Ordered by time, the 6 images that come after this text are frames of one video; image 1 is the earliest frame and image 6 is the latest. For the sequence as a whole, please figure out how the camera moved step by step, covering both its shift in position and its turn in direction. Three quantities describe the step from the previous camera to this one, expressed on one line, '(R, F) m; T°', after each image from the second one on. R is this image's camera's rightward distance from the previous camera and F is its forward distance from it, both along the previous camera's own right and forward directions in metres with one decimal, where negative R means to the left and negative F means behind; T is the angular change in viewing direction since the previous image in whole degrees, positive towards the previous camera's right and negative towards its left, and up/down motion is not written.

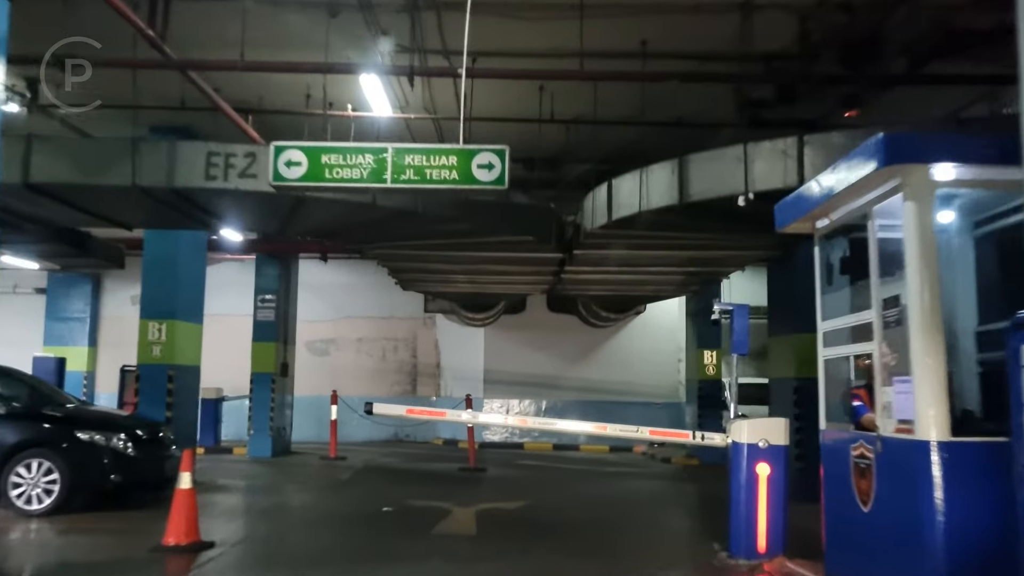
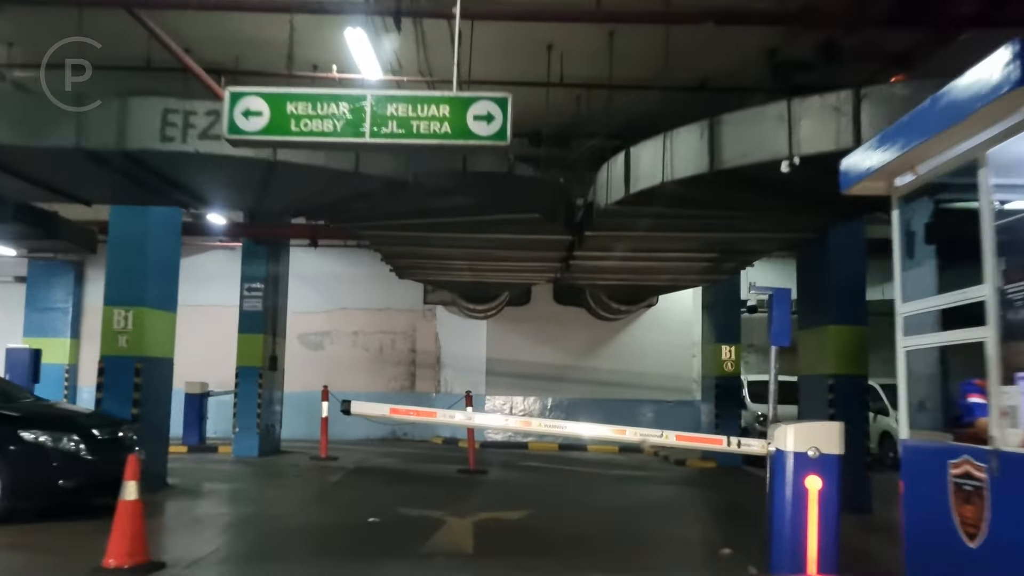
(0.0, +0.9) m; 0°
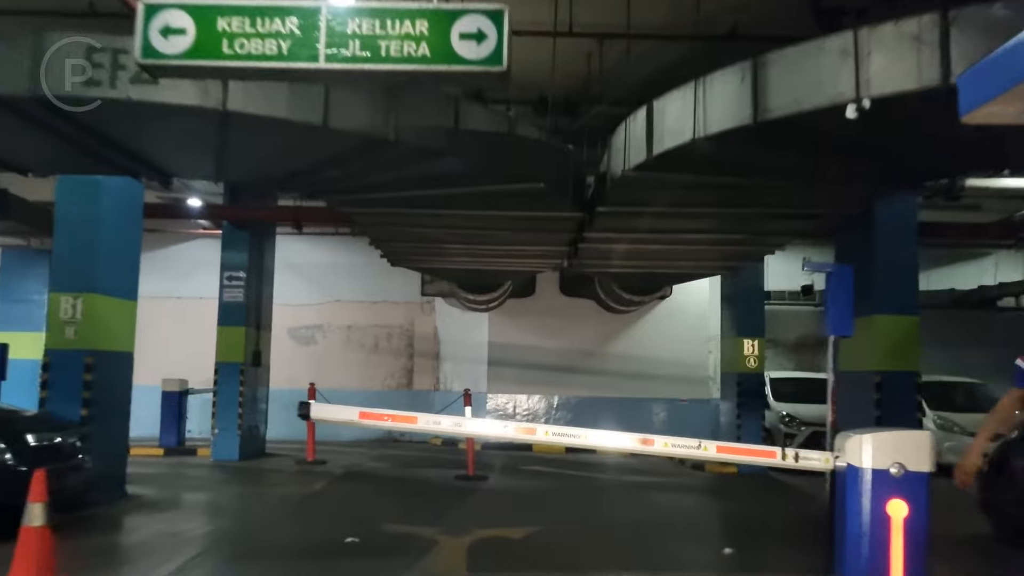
(0.0, +1.0) m; 0°
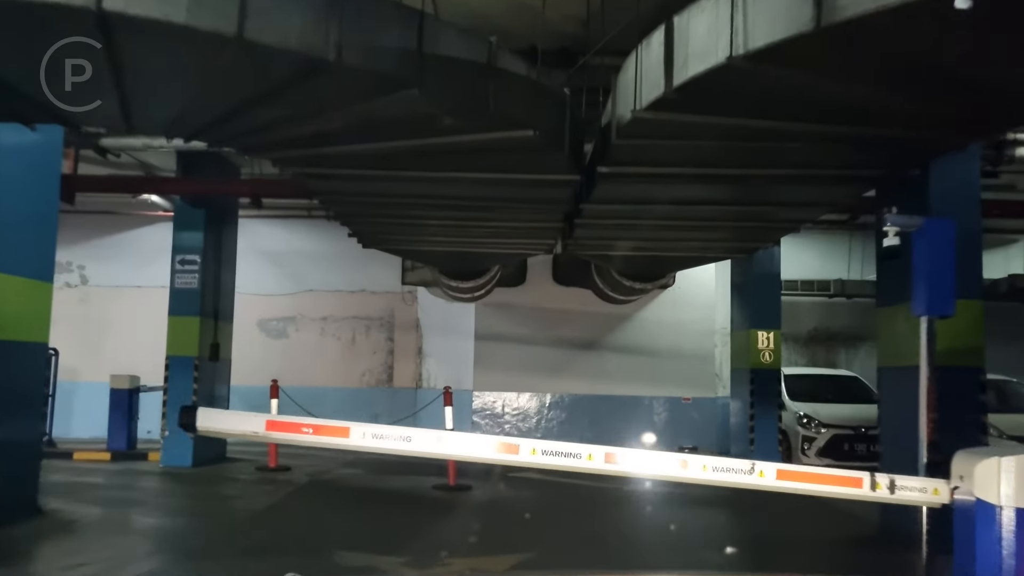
(+0.1, +1.2) m; 0°
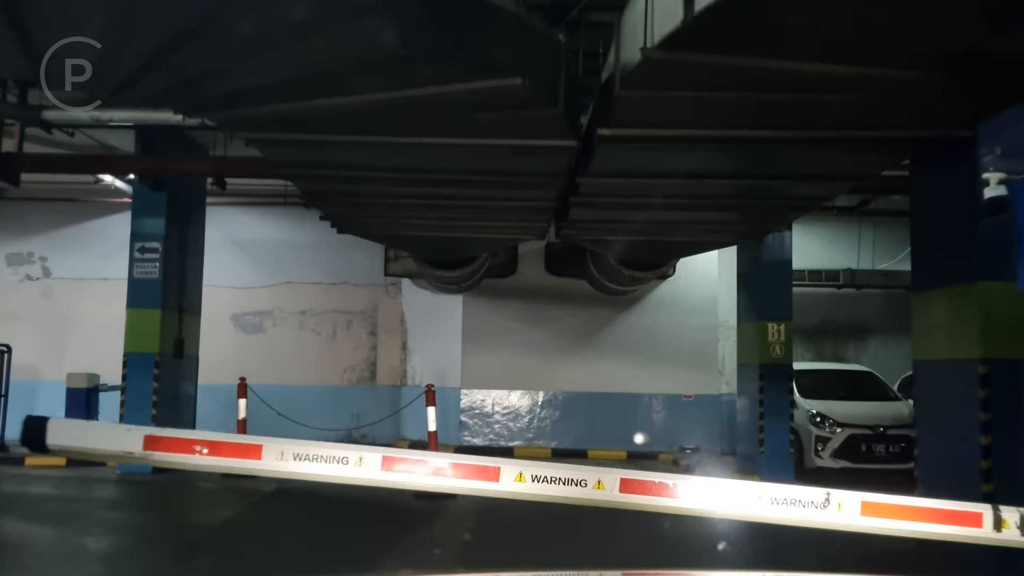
(0.0, +0.8) m; 0°
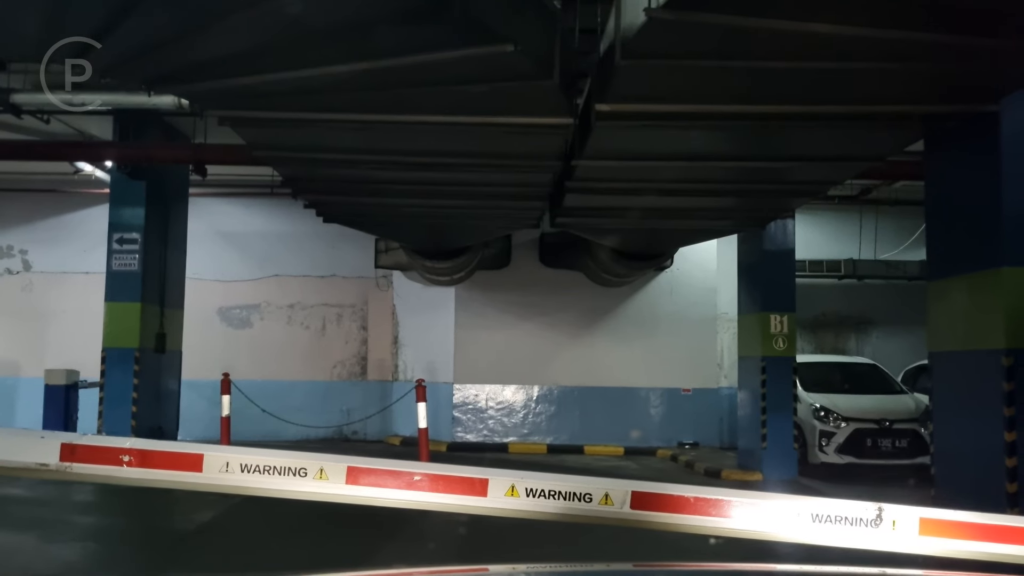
(0.0, +0.3) m; 0°
